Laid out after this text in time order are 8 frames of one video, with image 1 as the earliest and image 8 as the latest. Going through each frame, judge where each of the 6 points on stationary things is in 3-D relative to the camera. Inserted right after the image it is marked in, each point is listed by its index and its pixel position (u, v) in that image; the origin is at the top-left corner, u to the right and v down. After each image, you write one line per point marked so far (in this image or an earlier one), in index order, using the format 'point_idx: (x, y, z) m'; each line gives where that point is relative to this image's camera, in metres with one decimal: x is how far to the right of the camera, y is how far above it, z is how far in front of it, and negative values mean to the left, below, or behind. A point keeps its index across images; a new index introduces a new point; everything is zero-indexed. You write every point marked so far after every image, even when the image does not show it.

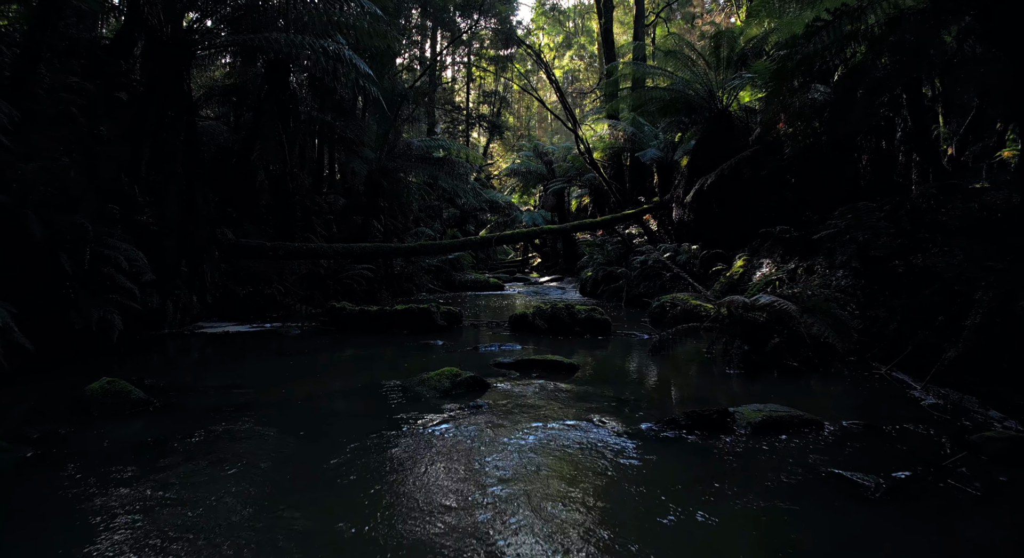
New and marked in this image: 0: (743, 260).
0: (+3.2, +0.3, +8.5) m
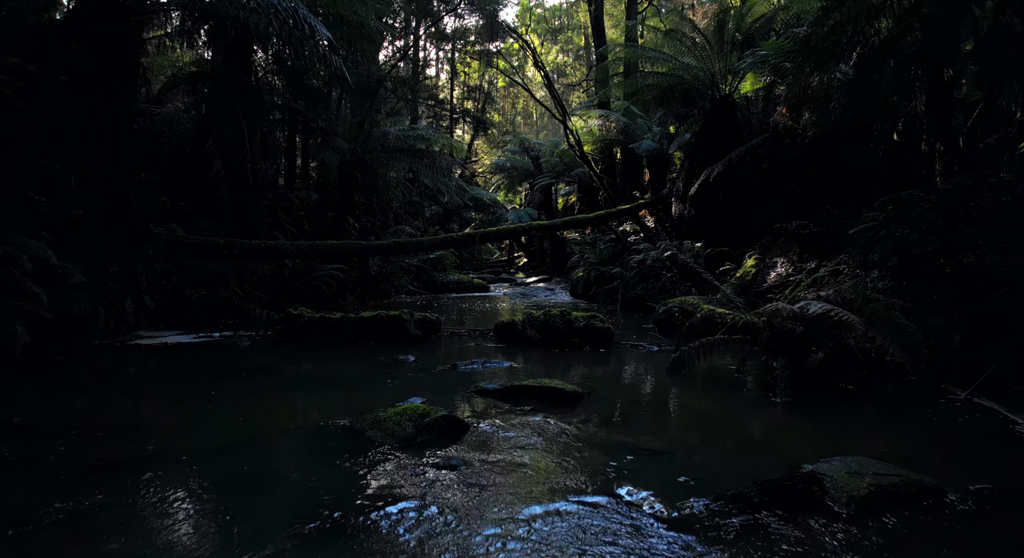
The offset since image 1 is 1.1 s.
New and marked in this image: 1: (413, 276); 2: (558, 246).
0: (+3.0, +0.2, +7.6) m
1: (-2.1, +0.1, +13.2) m
2: (+1.3, +0.9, +17.2) m
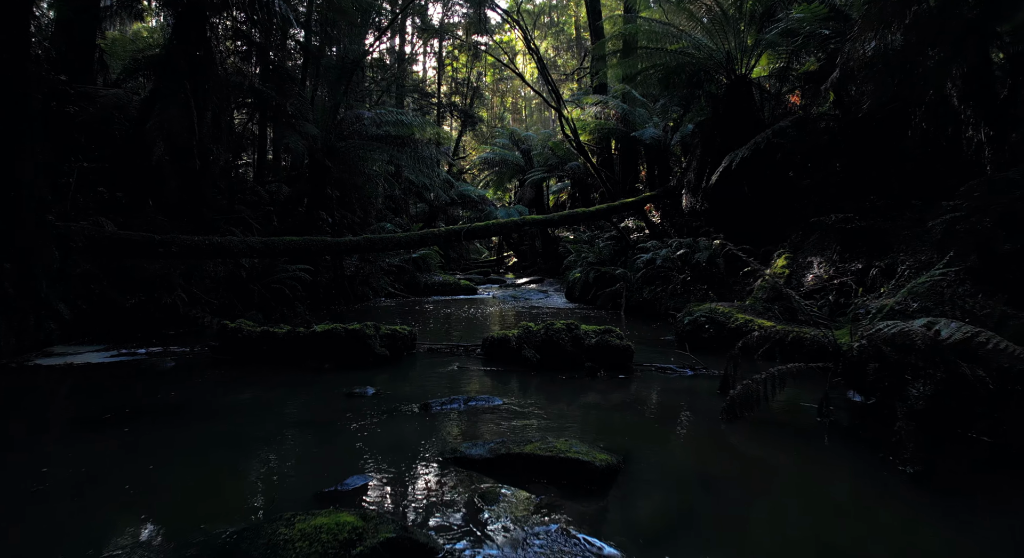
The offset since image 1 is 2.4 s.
0: (+2.9, +0.2, +6.6) m
1: (-2.3, 0.0, +12.1) m
2: (+1.0, +0.9, +16.1) m
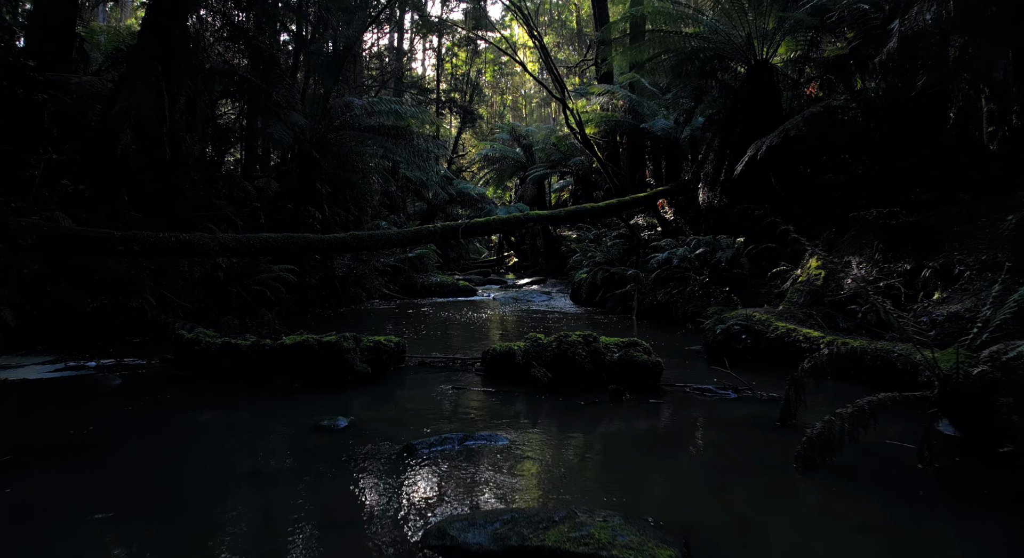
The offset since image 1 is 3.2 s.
0: (+3.0, +0.2, +5.9) m
1: (-2.3, 0.0, +11.4) m
2: (+1.0, +0.9, +15.5) m
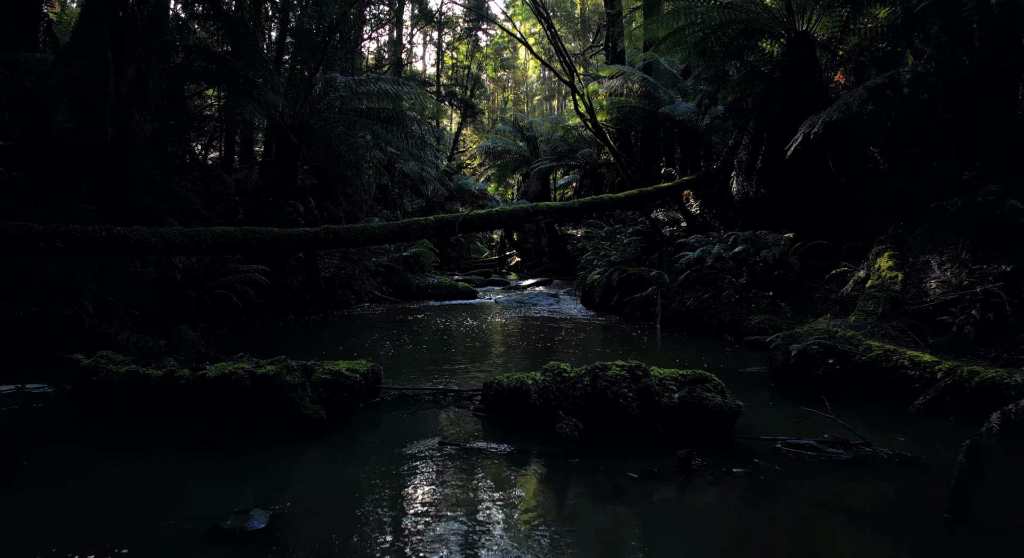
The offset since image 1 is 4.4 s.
0: (+3.0, +0.2, +4.9) m
1: (-2.2, 0.0, +10.4) m
2: (+1.1, +0.8, +14.5) m
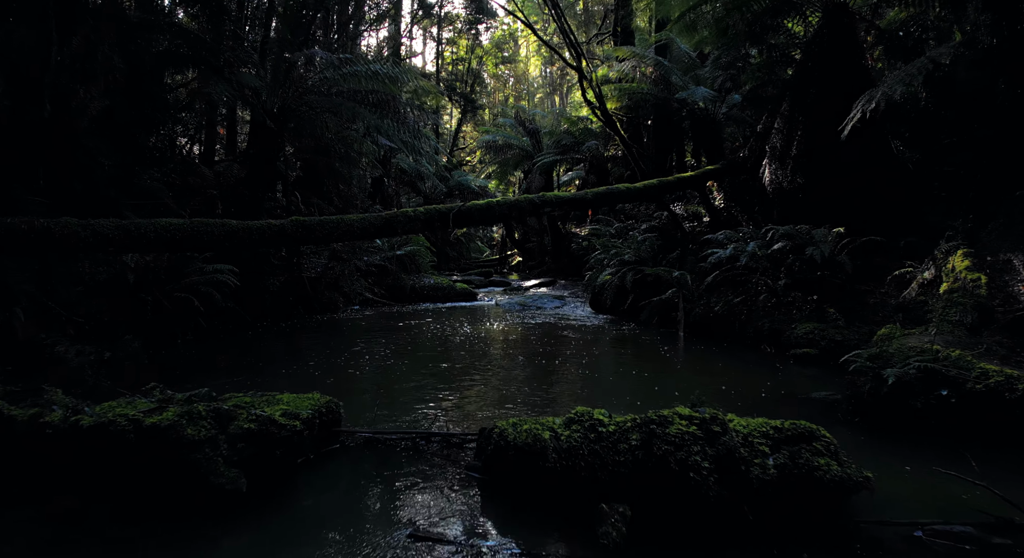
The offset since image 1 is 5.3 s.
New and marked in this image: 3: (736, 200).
0: (+3.0, +0.2, +4.2) m
1: (-2.2, 0.0, +9.6) m
2: (+1.1, +0.8, +13.7) m
3: (+2.4, +0.8, +6.6) m
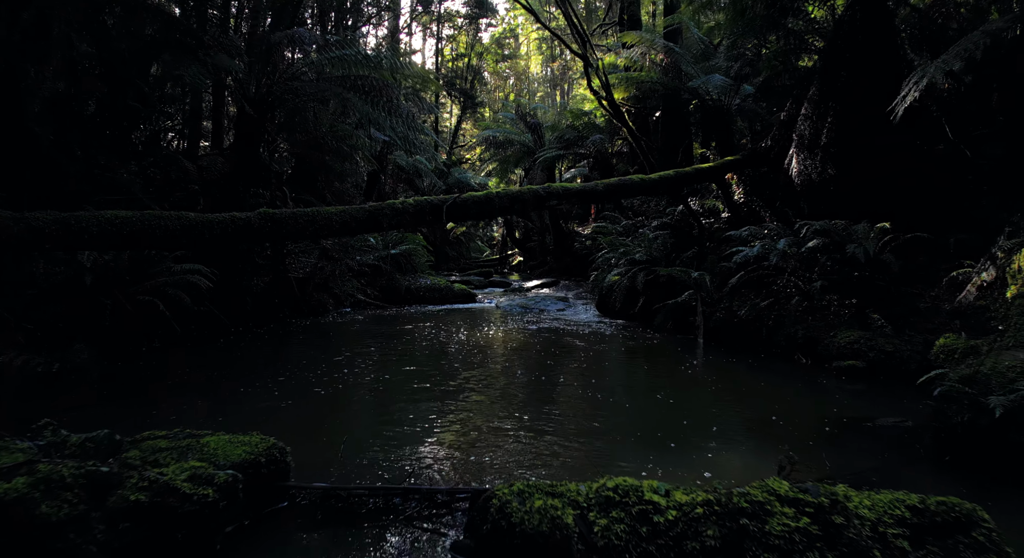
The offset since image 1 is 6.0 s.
0: (+3.1, +0.2, +3.6) m
1: (-2.2, 0.0, +9.1) m
2: (+1.2, +0.8, +13.2) m
3: (+2.4, +0.8, +6.1) m
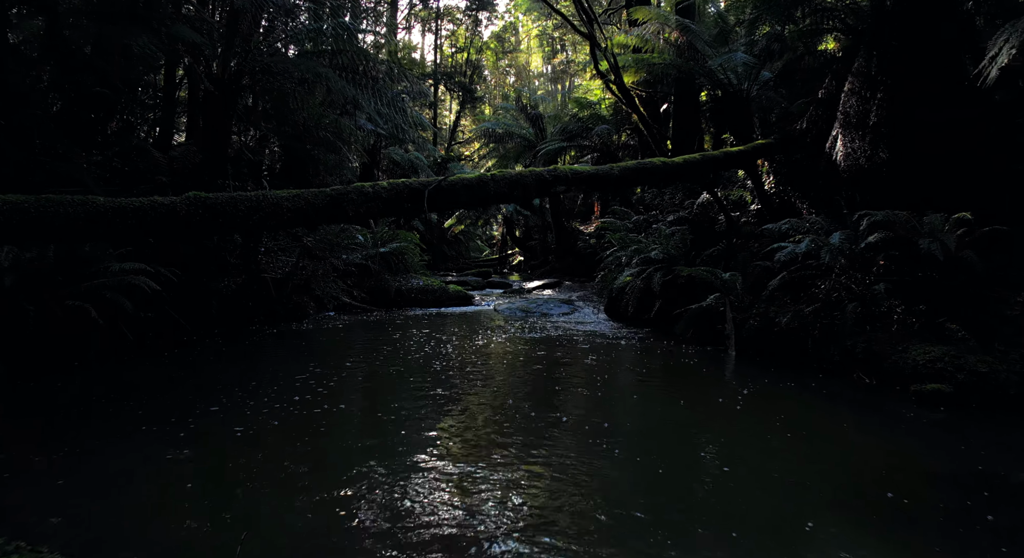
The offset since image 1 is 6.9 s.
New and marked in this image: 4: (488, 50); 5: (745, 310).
0: (+3.1, +0.1, +2.9) m
1: (-2.2, 0.0, +8.4) m
2: (+1.2, +0.8, +12.5) m
3: (+2.4, +0.8, +5.4) m
4: (-0.8, +7.5, +19.6) m
5: (+1.7, -0.2, +4.5) m
